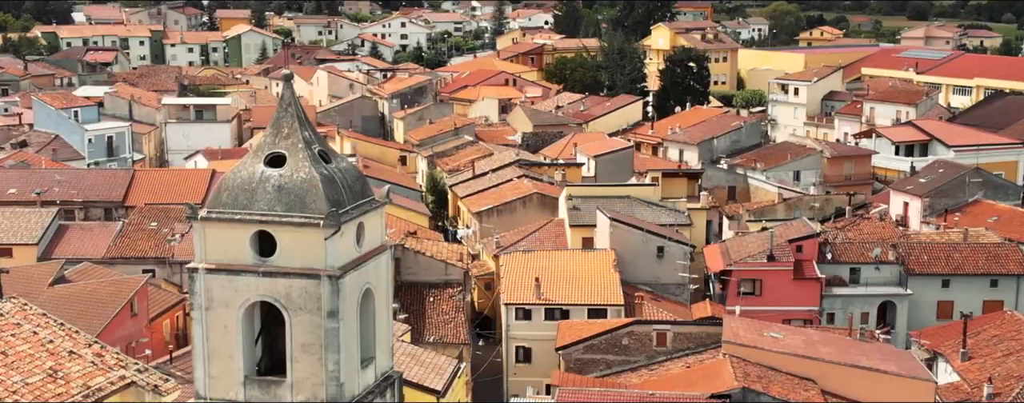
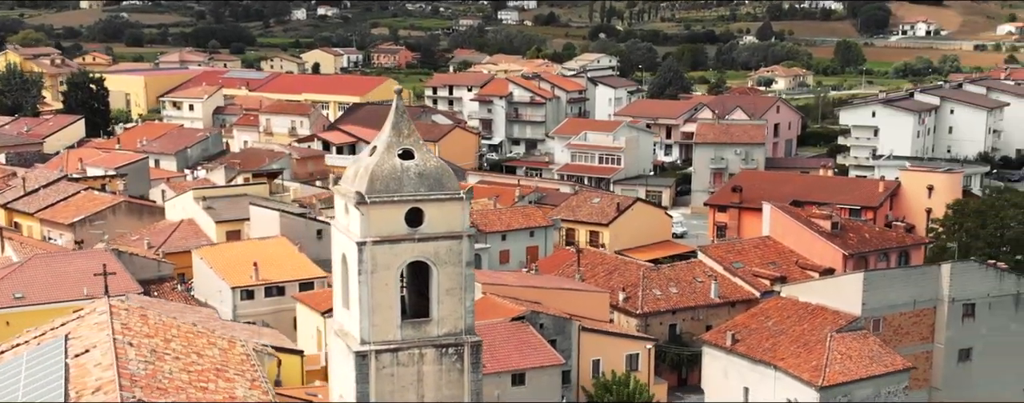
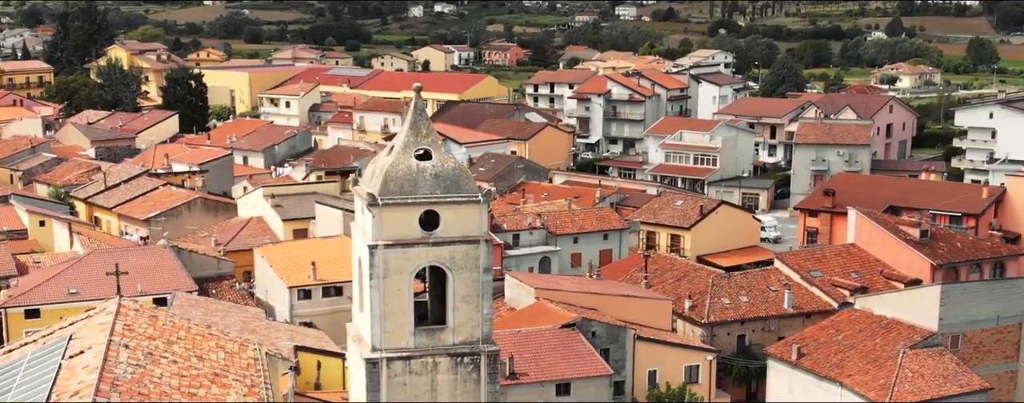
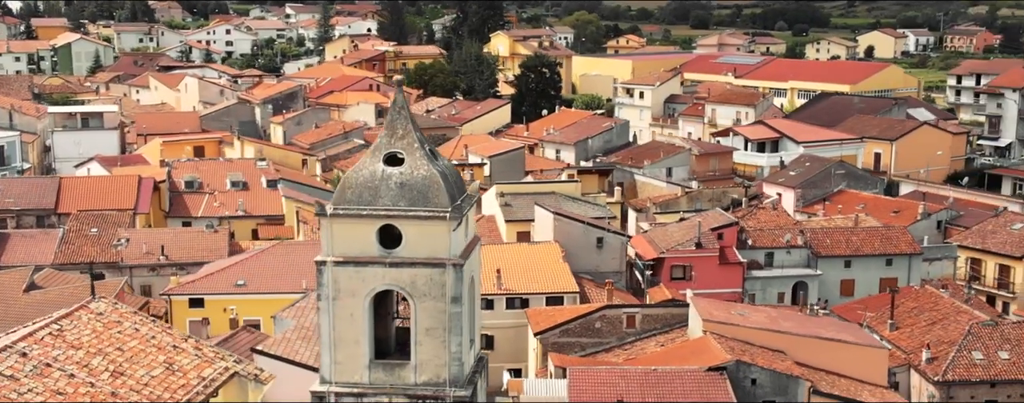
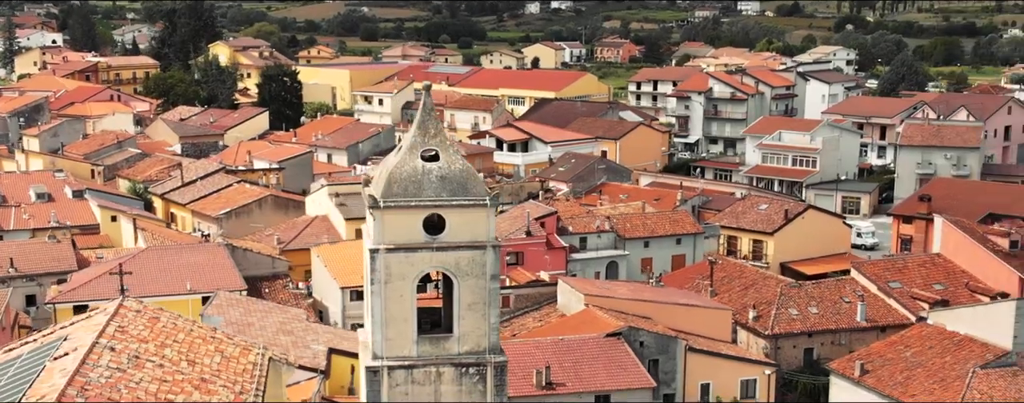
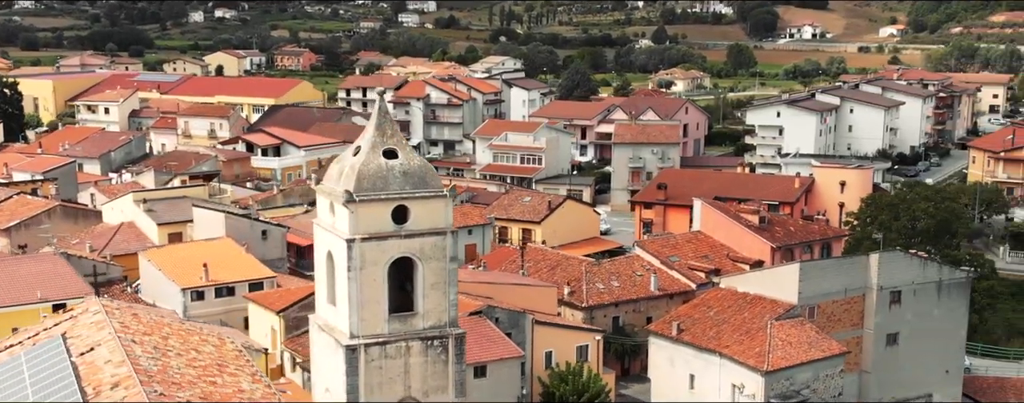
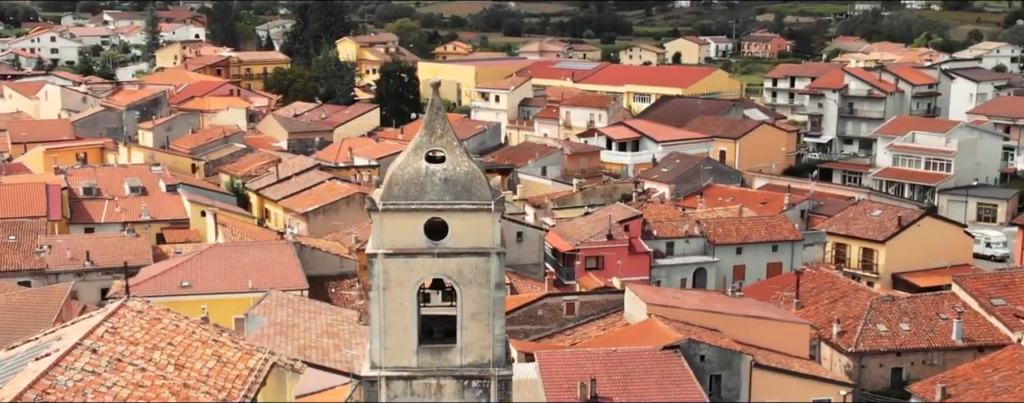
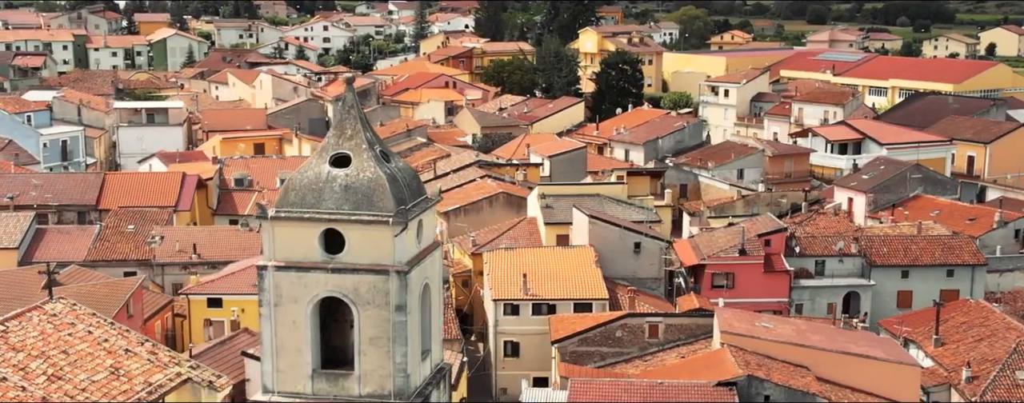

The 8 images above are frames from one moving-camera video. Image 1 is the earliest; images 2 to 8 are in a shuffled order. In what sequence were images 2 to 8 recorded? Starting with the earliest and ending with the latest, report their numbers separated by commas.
8, 4, 7, 5, 3, 2, 6
